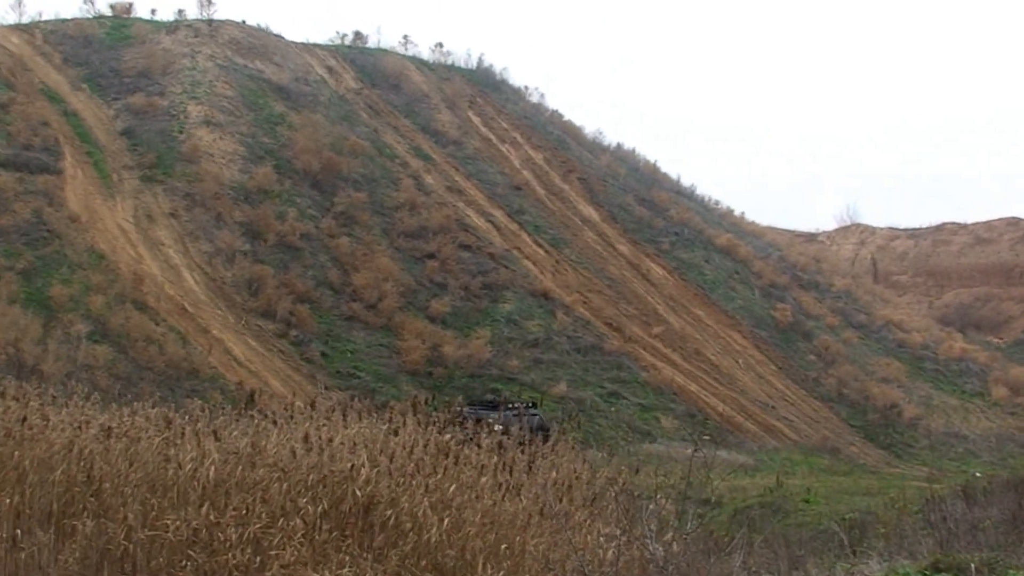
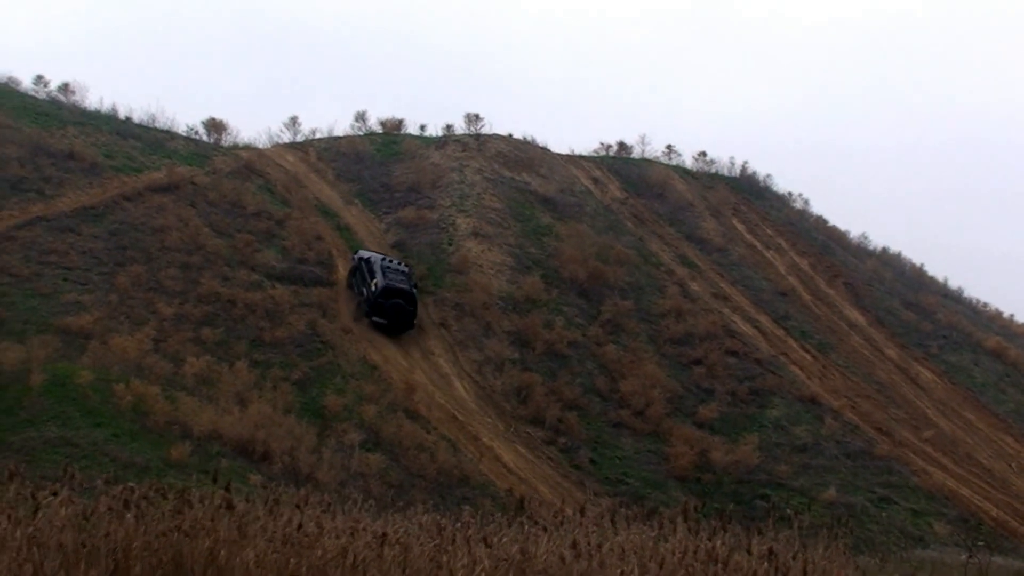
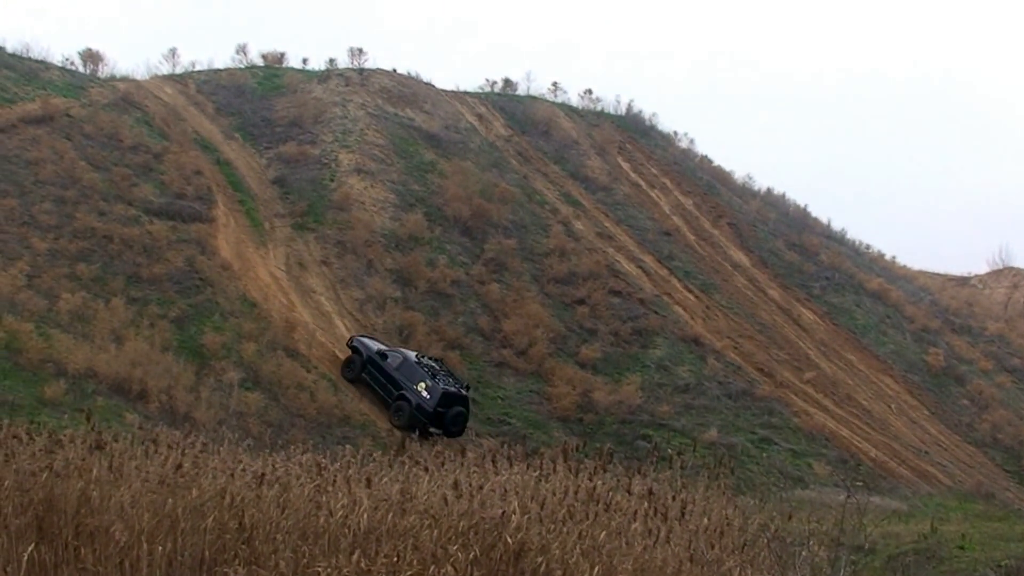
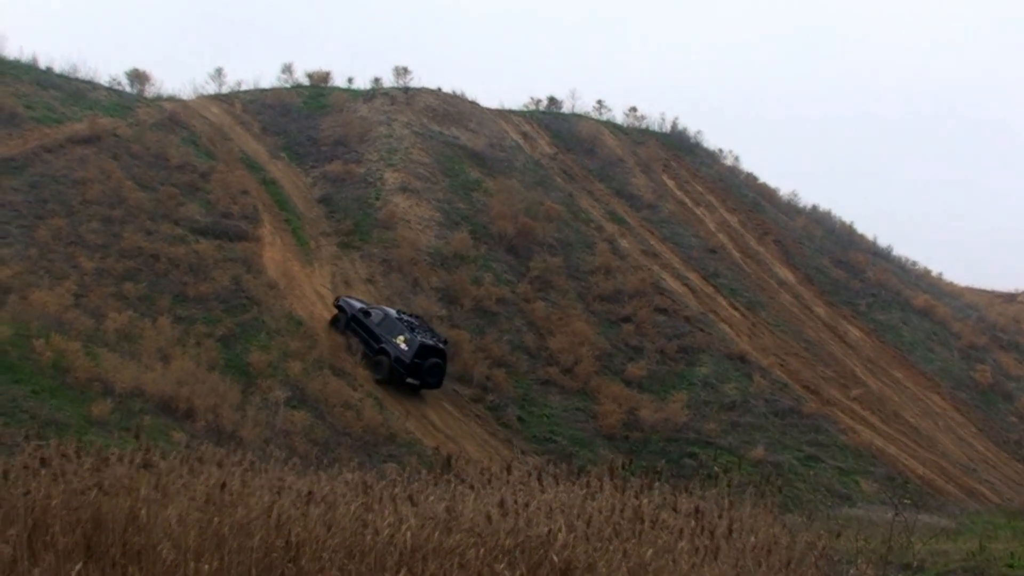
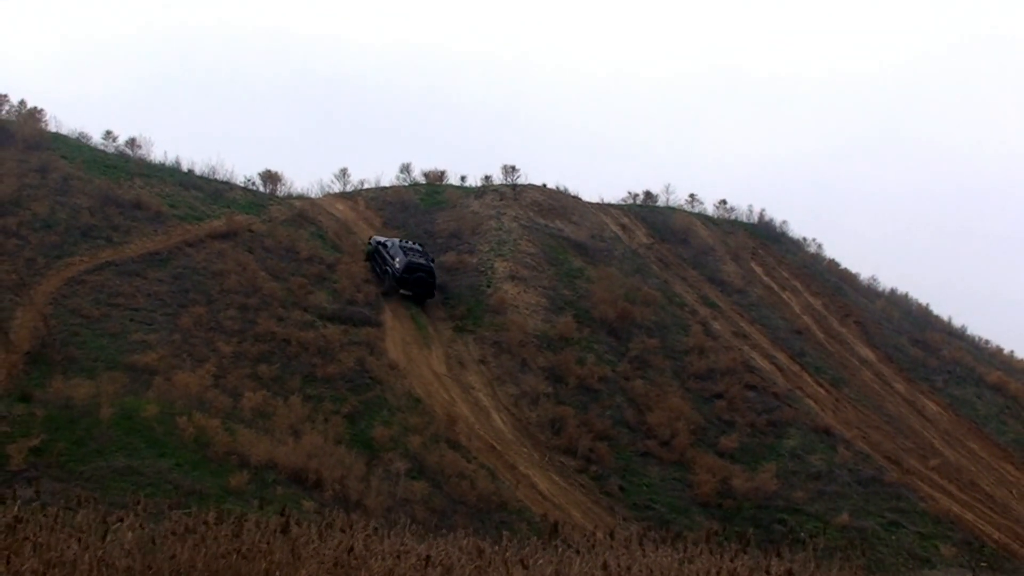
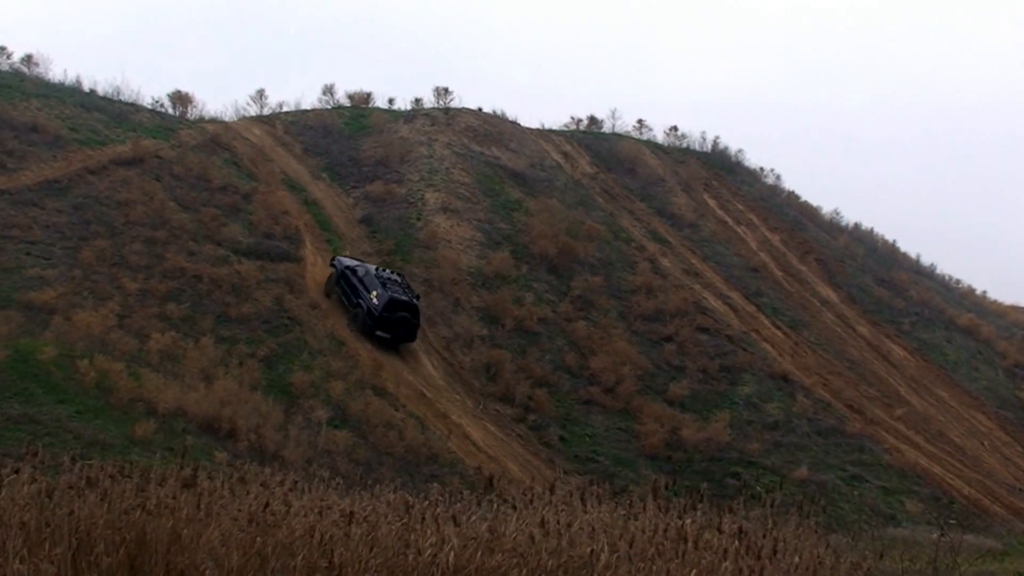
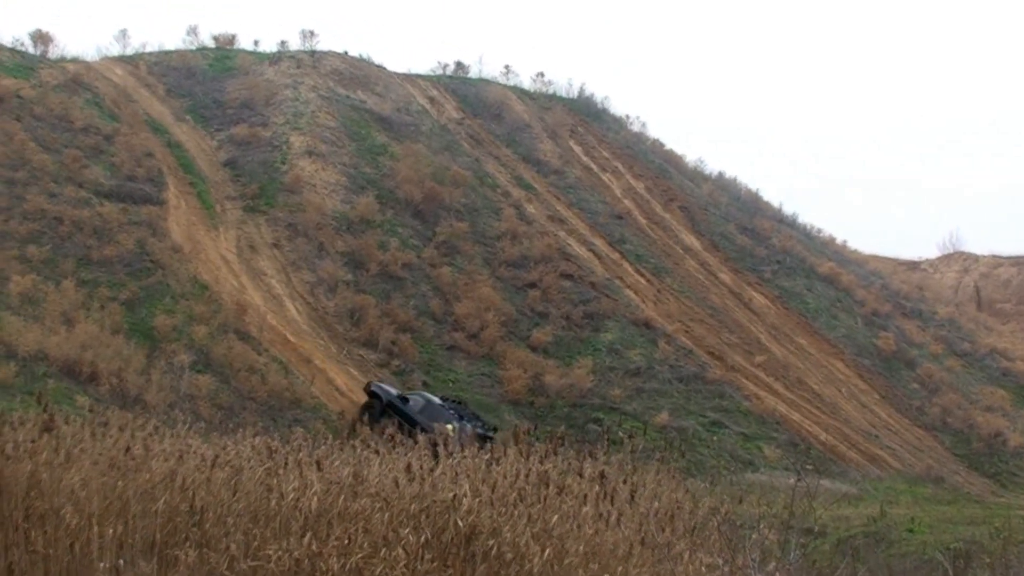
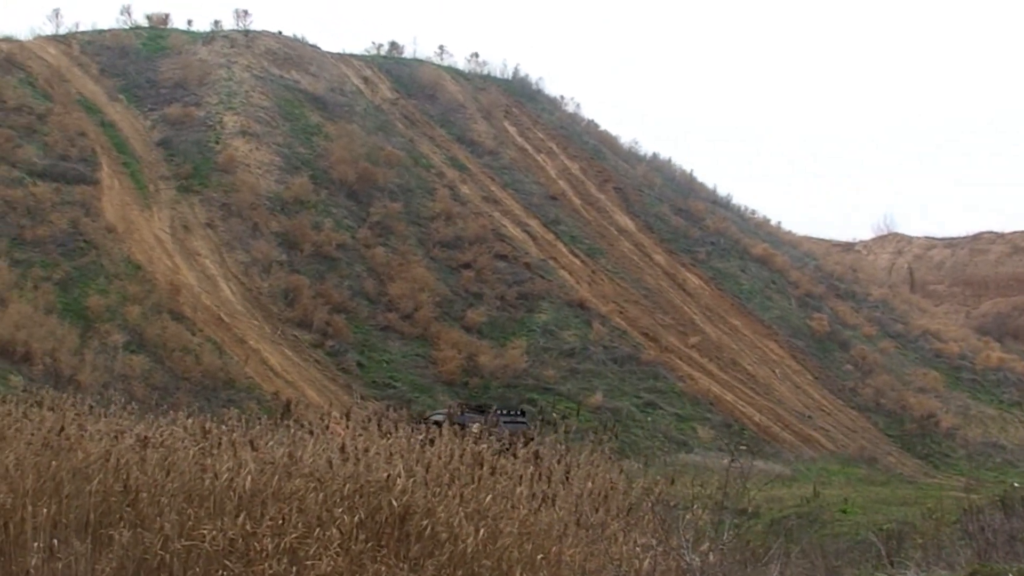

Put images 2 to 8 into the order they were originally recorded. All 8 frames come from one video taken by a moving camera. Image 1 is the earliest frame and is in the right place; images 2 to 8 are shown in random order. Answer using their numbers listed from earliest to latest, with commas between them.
8, 7, 3, 4, 6, 2, 5
